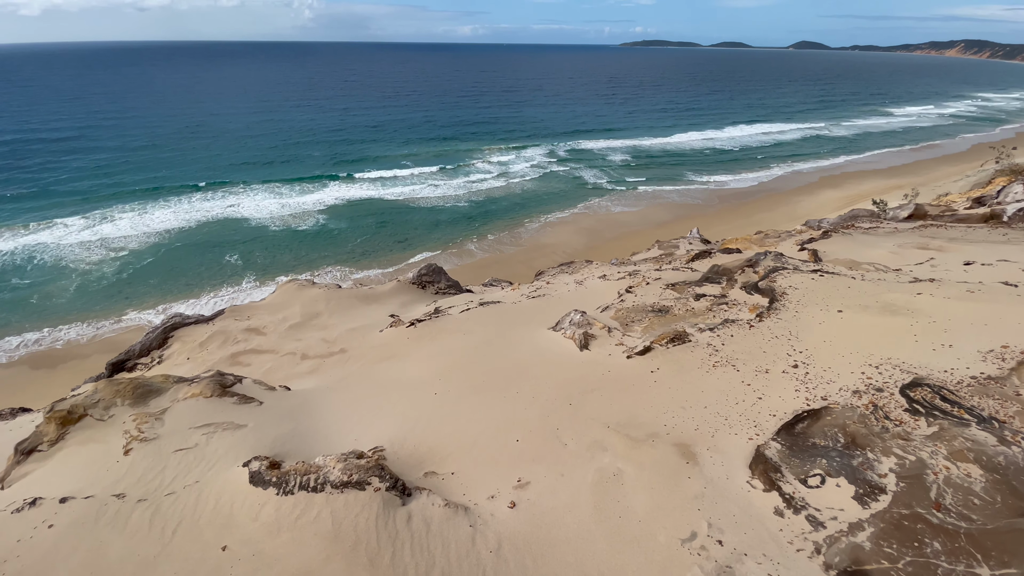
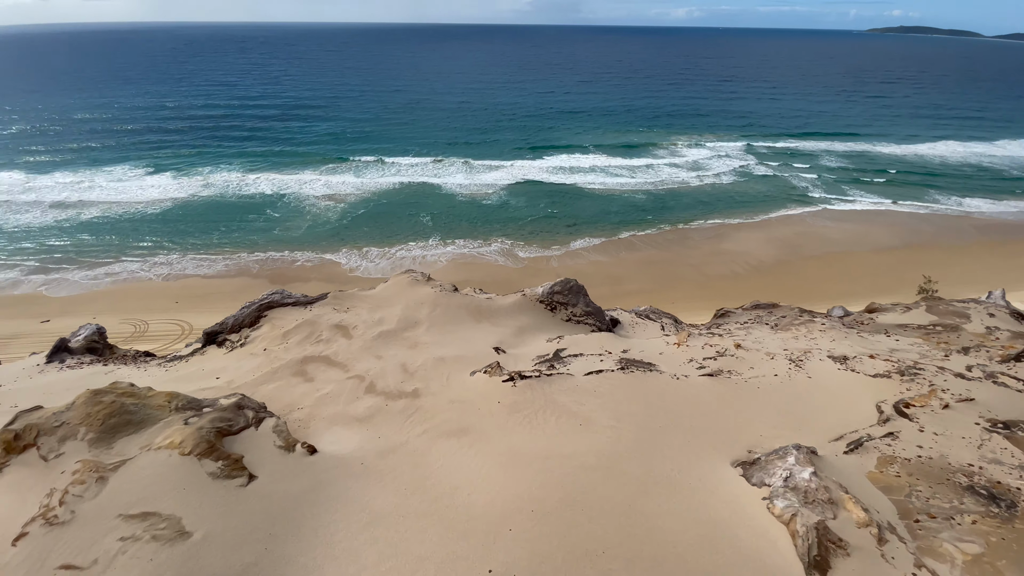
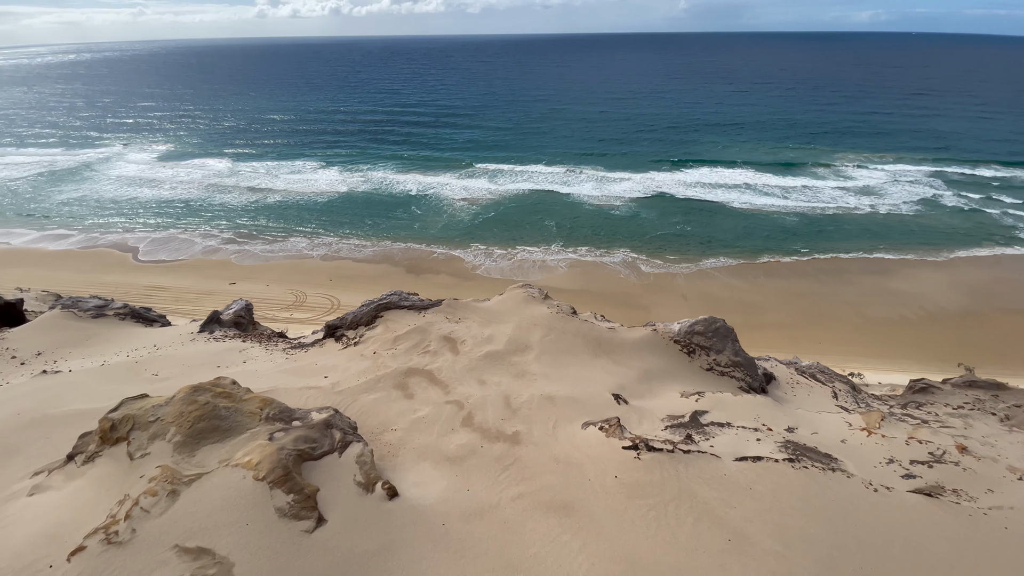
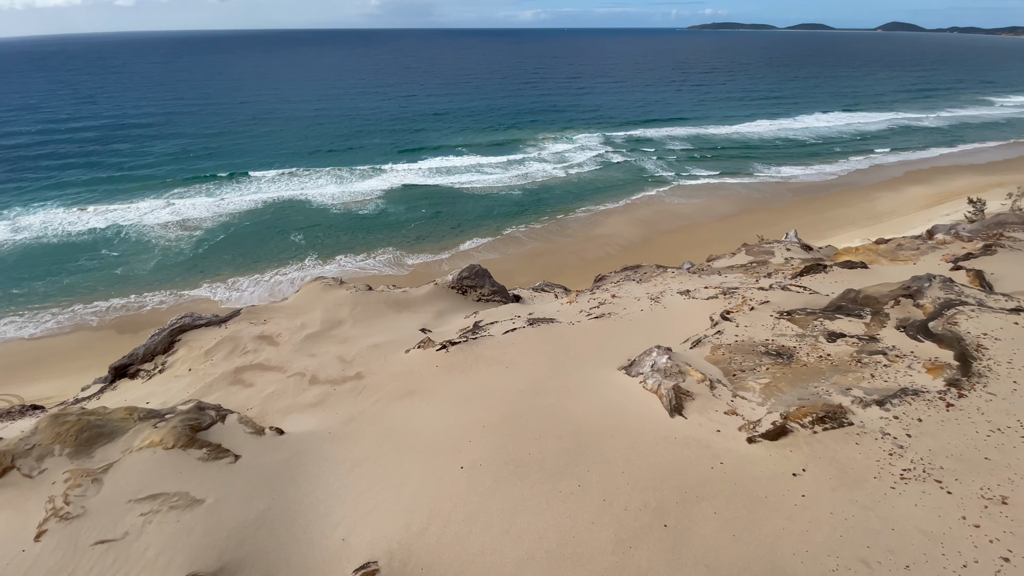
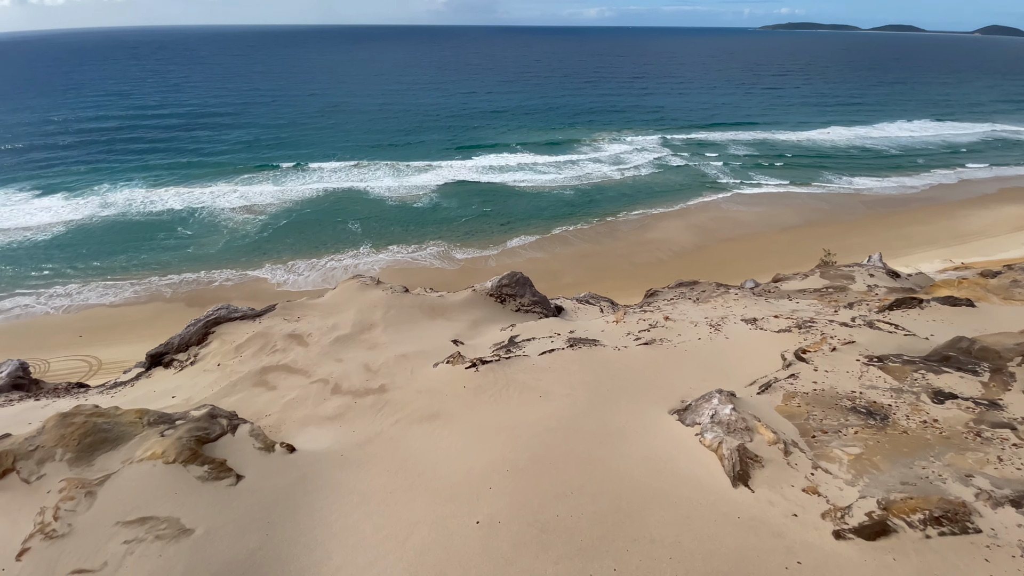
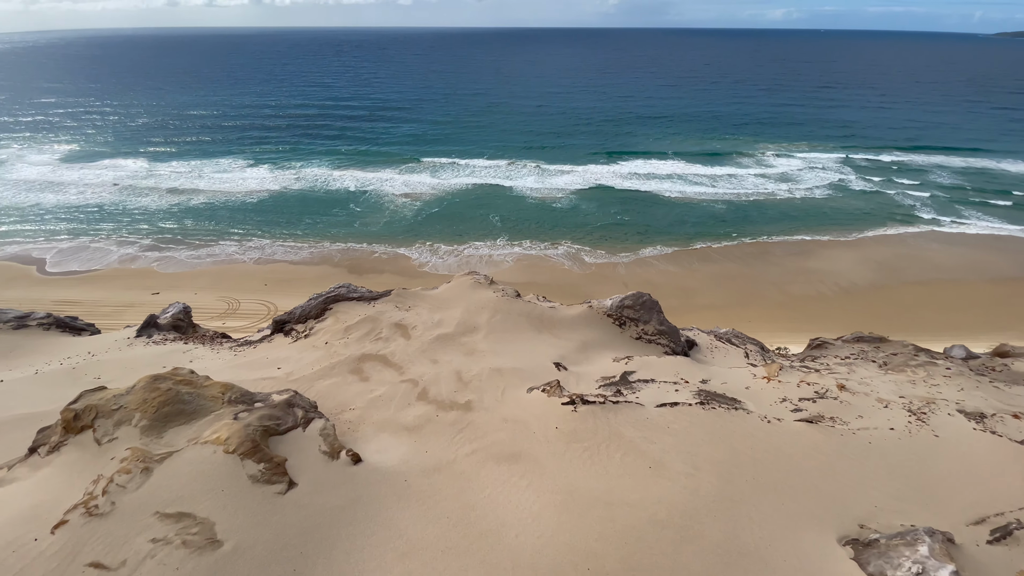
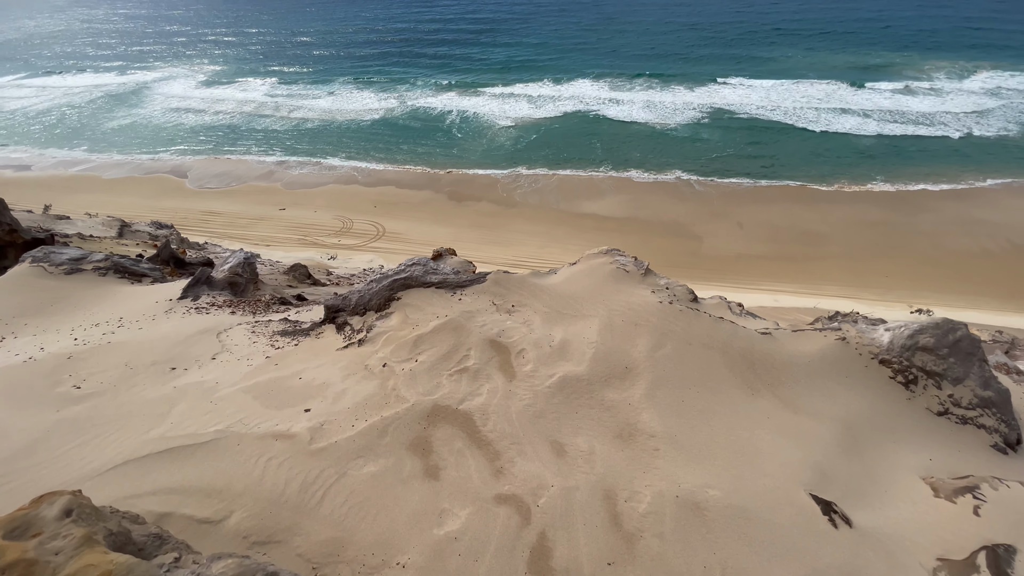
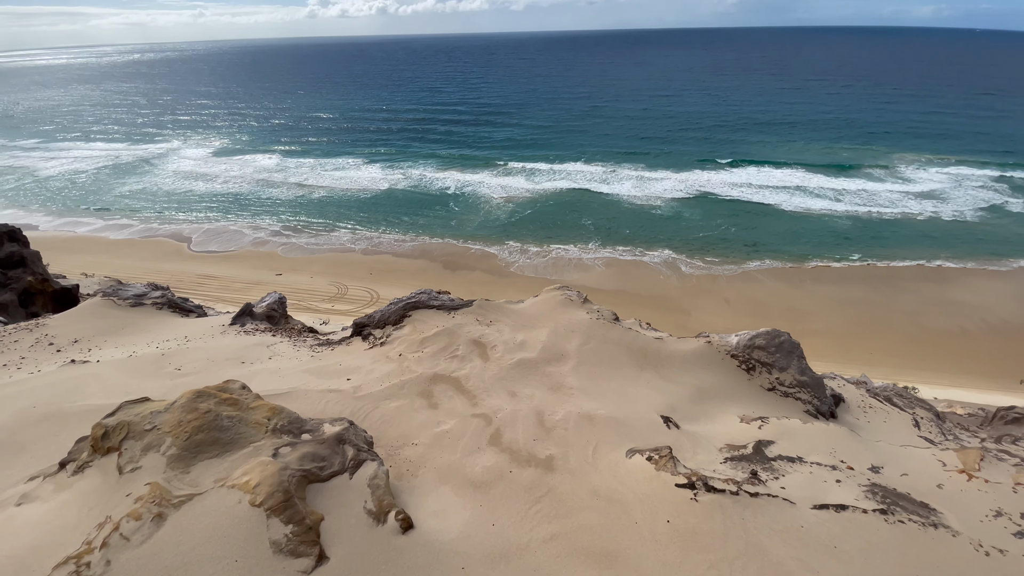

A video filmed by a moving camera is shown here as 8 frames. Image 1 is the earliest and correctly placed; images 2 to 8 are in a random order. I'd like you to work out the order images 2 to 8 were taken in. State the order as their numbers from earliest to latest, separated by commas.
4, 5, 2, 6, 3, 8, 7
